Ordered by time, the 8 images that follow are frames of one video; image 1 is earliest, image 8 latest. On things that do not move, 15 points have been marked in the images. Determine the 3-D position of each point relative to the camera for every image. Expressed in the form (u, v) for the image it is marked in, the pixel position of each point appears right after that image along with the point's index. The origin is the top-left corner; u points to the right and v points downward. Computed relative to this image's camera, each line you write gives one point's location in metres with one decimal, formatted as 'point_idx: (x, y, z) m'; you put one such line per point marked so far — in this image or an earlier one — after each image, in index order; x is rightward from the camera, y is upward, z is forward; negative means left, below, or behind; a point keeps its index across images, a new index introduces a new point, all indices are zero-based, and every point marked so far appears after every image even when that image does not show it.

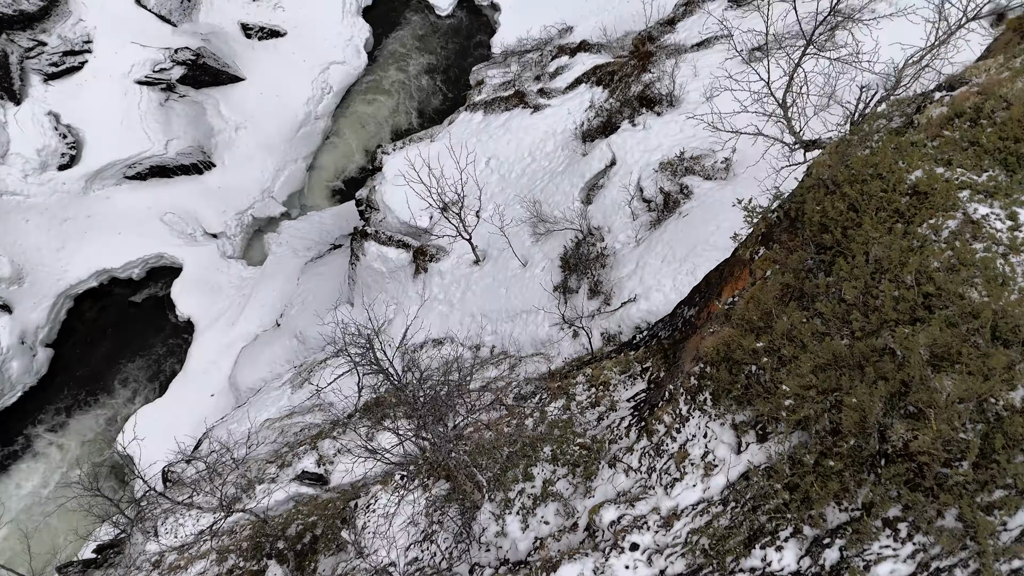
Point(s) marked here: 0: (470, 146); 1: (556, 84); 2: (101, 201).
0: (-0.9, +2.9, +14.4) m
1: (+0.9, +4.4, +15.2) m
2: (-9.9, +2.1, +17.1) m
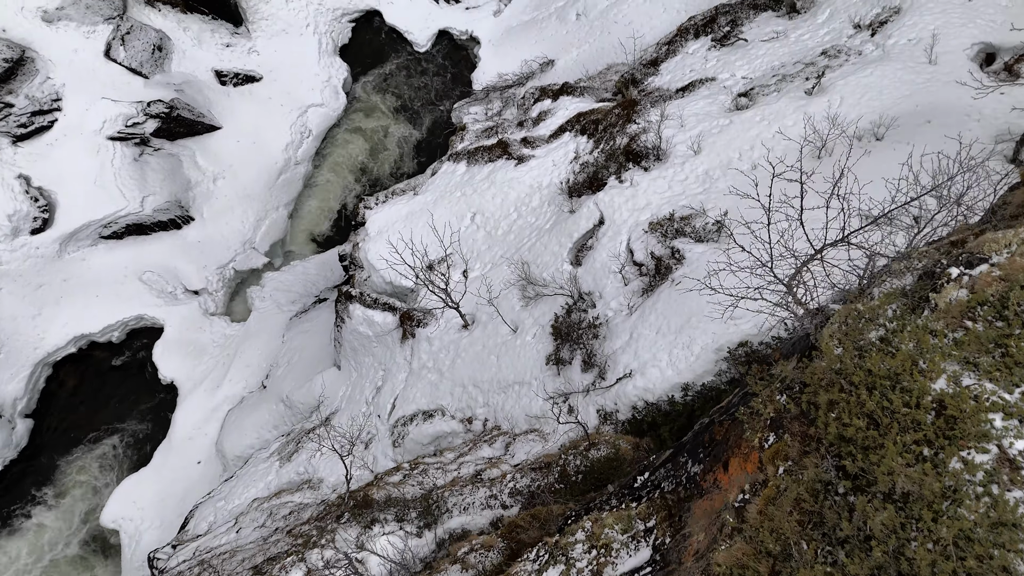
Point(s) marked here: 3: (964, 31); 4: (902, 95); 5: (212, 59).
0: (-1.2, +1.7, +14.1) m
1: (+0.6, +3.3, +14.9) m
2: (-10.2, +0.6, +16.6) m
3: (+7.6, +4.4, +12.1) m
4: (+6.3, +3.1, +11.5) m
5: (-8.0, +6.2, +19.0) m
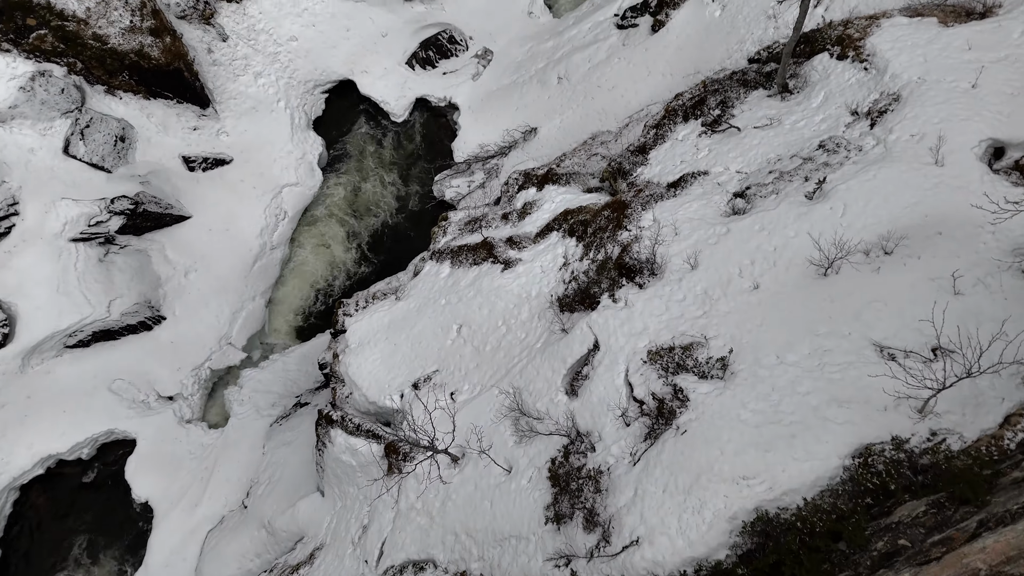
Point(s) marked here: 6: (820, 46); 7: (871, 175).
0: (-1.4, -0.4, +13.3) m
1: (+0.3, +1.2, +14.2) m
2: (-10.5, -2.0, +15.7) m
3: (+7.3, +2.7, +11.4) m
4: (+6.0, +1.3, +10.8) m
5: (-8.5, +3.7, +18.1) m
6: (+6.4, +5.0, +14.7) m
7: (+5.8, +1.8, +11.3) m
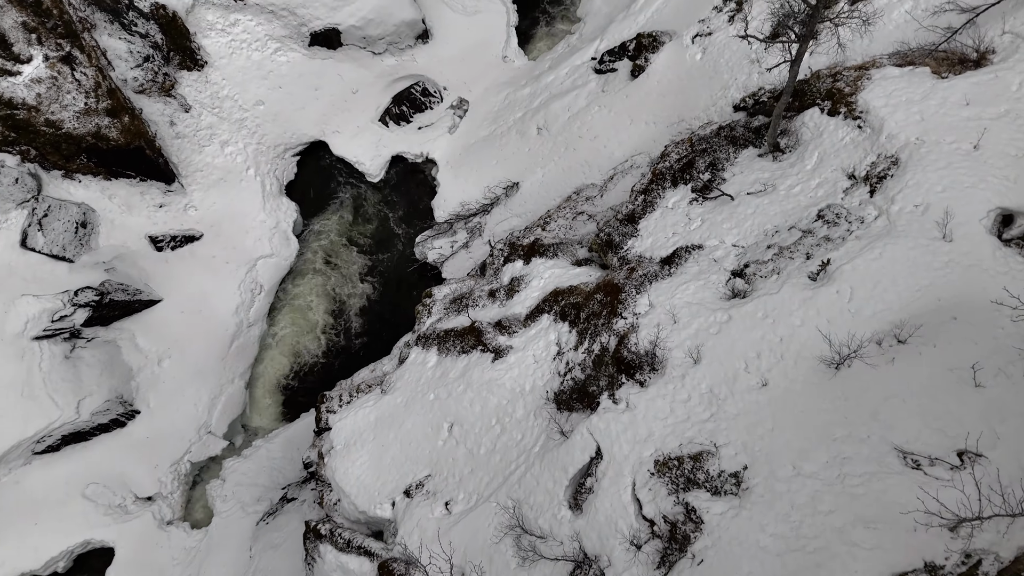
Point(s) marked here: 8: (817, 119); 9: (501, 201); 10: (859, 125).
0: (-1.5, -2.1, +12.6) m
1: (0.0, -0.4, +13.4) m
2: (-10.5, -4.2, +14.8) m
3: (+7.0, +1.5, +10.8) m
4: (+5.8, +0.1, +10.2) m
5: (-8.9, +1.6, +17.2) m
6: (+5.9, +3.8, +14.2) m
7: (+5.6, +0.6, +10.7) m
8: (+5.9, +3.2, +13.6) m
9: (-0.3, +2.3, +18.9) m
10: (+6.3, +3.0, +12.9) m
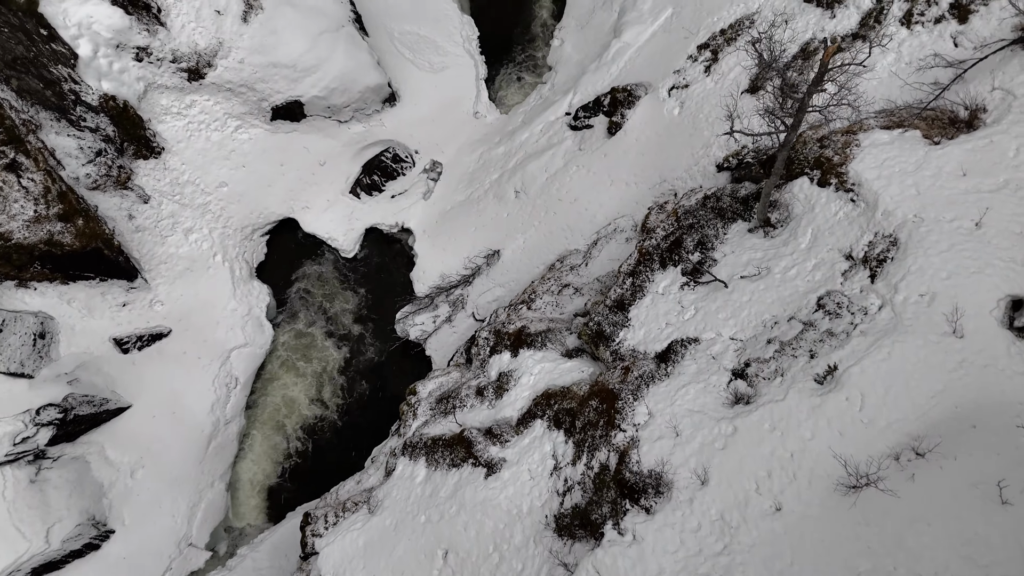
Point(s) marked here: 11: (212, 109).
0: (-1.6, -4.0, +11.8) m
1: (-0.2, -2.2, +12.7) m
2: (-10.5, -6.7, +13.8) m
3: (+6.8, +0.1, +10.3) m
4: (+5.7, -1.4, +9.6) m
5: (-9.3, -0.9, +16.3) m
6: (+5.4, +2.3, +13.6) m
7: (+5.4, -0.9, +10.1) m
8: (+5.4, +1.8, +13.0) m
9: (-0.8, +0.4, +18.1) m
10: (+5.9, +1.6, +12.3) m
11: (-7.6, +4.5, +17.9) m
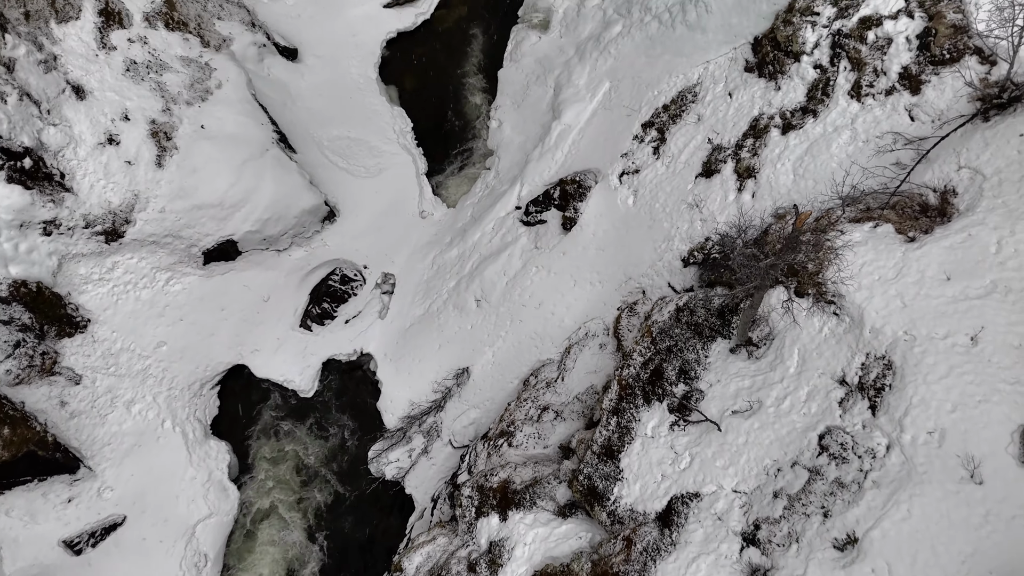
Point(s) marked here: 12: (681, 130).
0: (-1.3, -7.0, +10.7) m
1: (-0.2, -5.0, +11.7) m
2: (-9.8, -10.9, +12.3) m
3: (+6.4, -1.7, +9.6) m
4: (+5.6, -3.3, +8.8) m
5: (-9.6, -5.1, +14.8) m
6: (+4.7, +0.3, +12.8) m
7: (+5.2, -2.9, +9.4) m
8: (+4.7, -0.3, +12.2) m
9: (-1.4, -2.6, +17.1) m
10: (+5.3, -0.4, +11.6) m
11: (-8.8, +0.5, +16.5) m
12: (+4.0, +3.7, +16.8) m
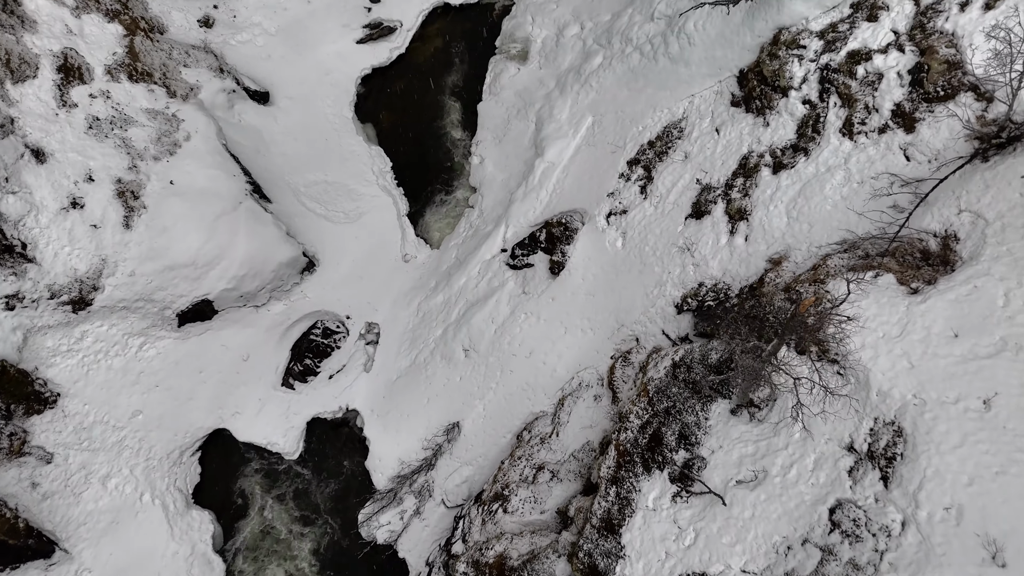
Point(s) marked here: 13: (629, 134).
0: (-1.1, -8.2, +10.1) m
1: (-0.2, -6.2, +11.1) m
2: (-9.5, -12.5, +11.5) m
3: (+6.4, -2.6, +9.1) m
4: (+5.6, -4.2, +8.3) m
5: (-9.6, -6.6, +14.1) m
6: (+4.4, -0.7, +12.3) m
7: (+5.2, -3.8, +8.8) m
8: (+4.6, -1.2, +11.7) m
9: (-1.6, -3.8, +16.5) m
10: (+5.1, -1.3, +11.0) m
11: (-9.0, -1.0, +15.8) m
12: (+3.6, +2.7, +16.3) m
13: (+2.9, +3.8, +17.5) m
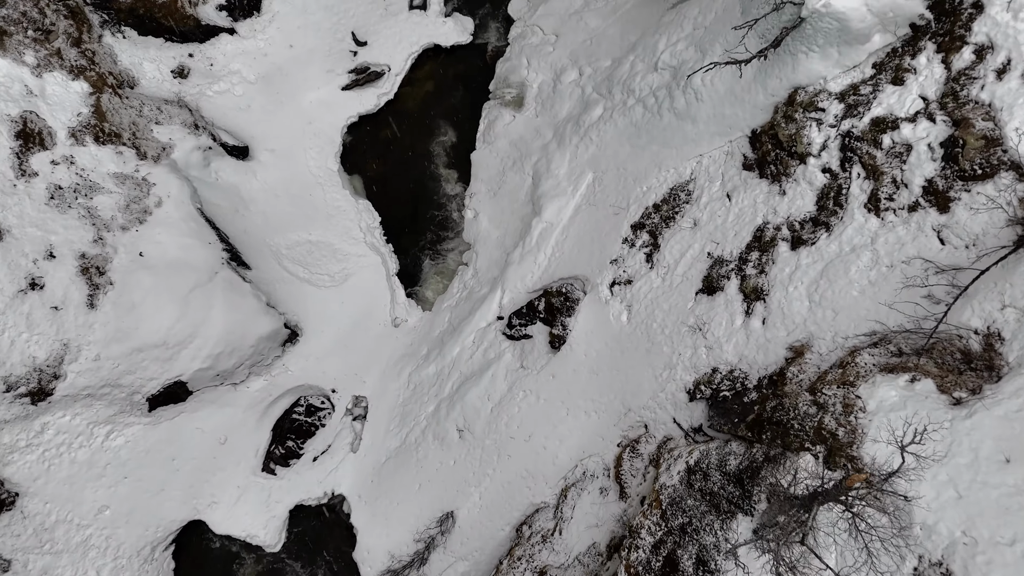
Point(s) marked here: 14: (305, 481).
0: (-1.1, -9.9, +8.8) m
1: (-0.1, -7.8, +9.9) m
2: (-9.4, -14.2, +10.2) m
3: (+6.4, -4.2, +7.9) m
4: (+5.6, -5.8, +7.1) m
5: (-9.6, -8.4, +12.8) m
6: (+4.4, -2.3, +11.1) m
7: (+5.2, -5.4, +7.7) m
8: (+4.5, -2.8, +10.6) m
9: (-1.6, -5.5, +15.2) m
10: (+5.1, -2.9, +9.9) m
11: (-9.1, -2.8, +14.6) m
12: (+3.5, +1.1, +15.1) m
13: (+2.8, +2.2, +16.4) m
14: (-4.7, -4.3, +16.2) m
